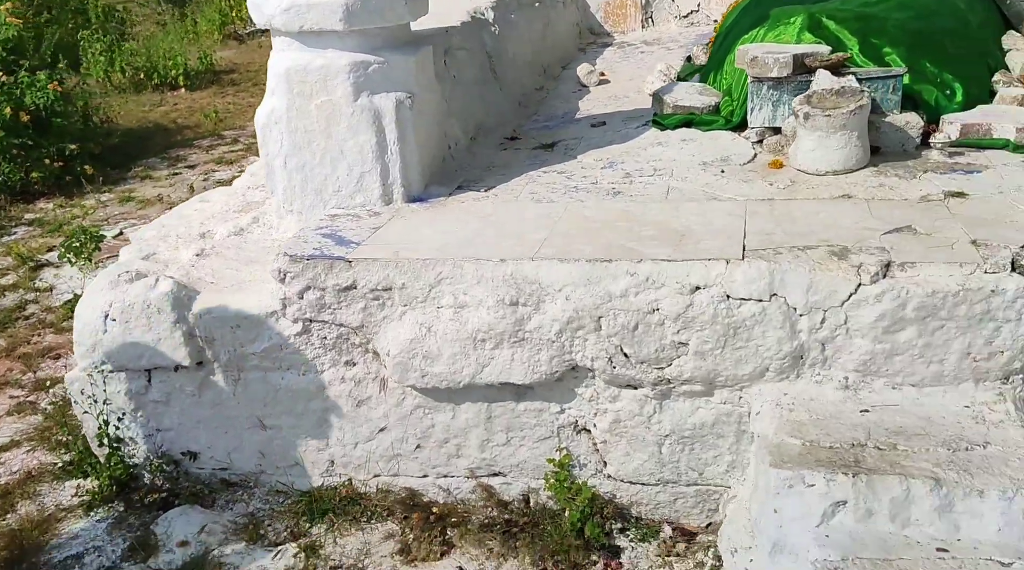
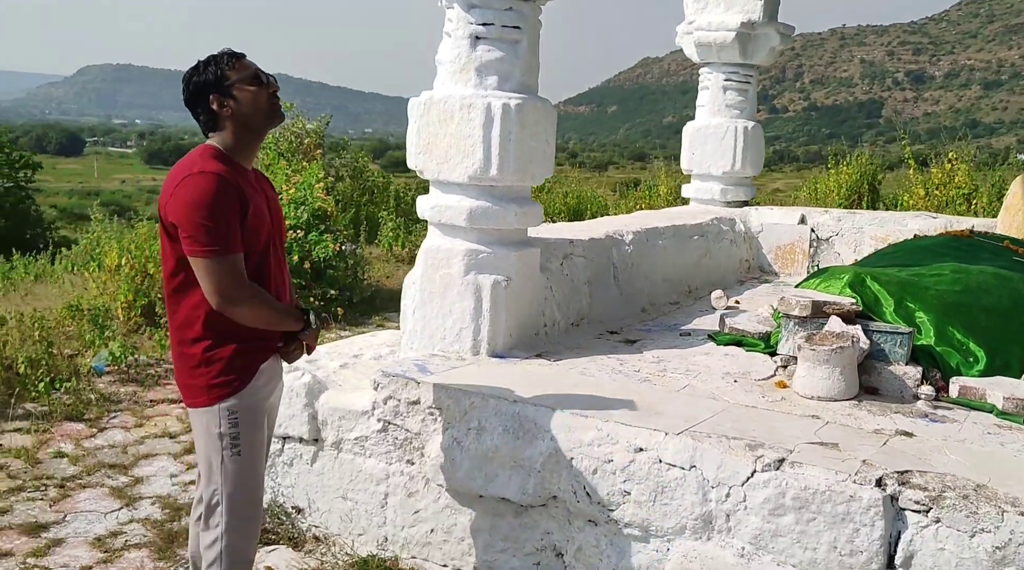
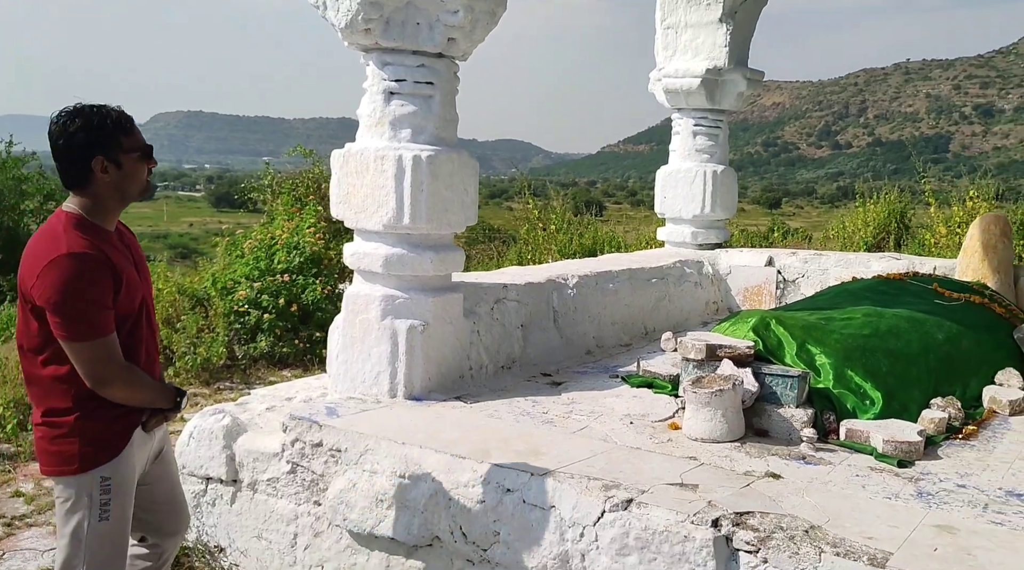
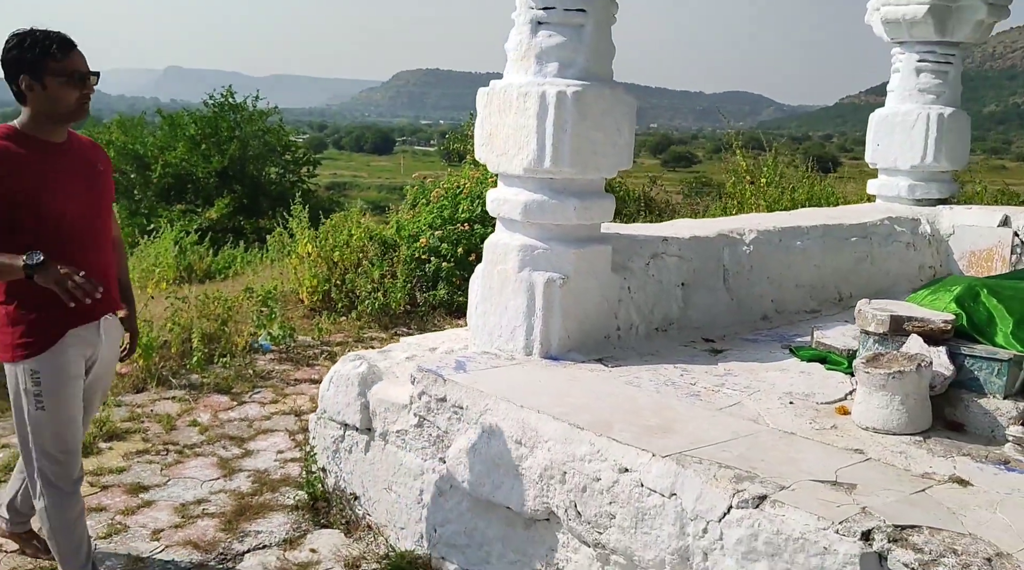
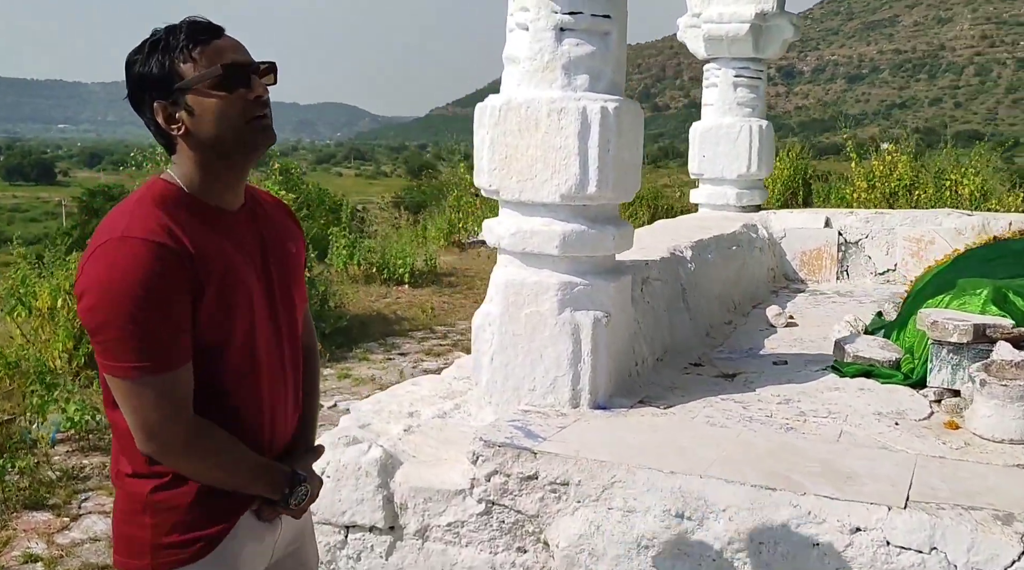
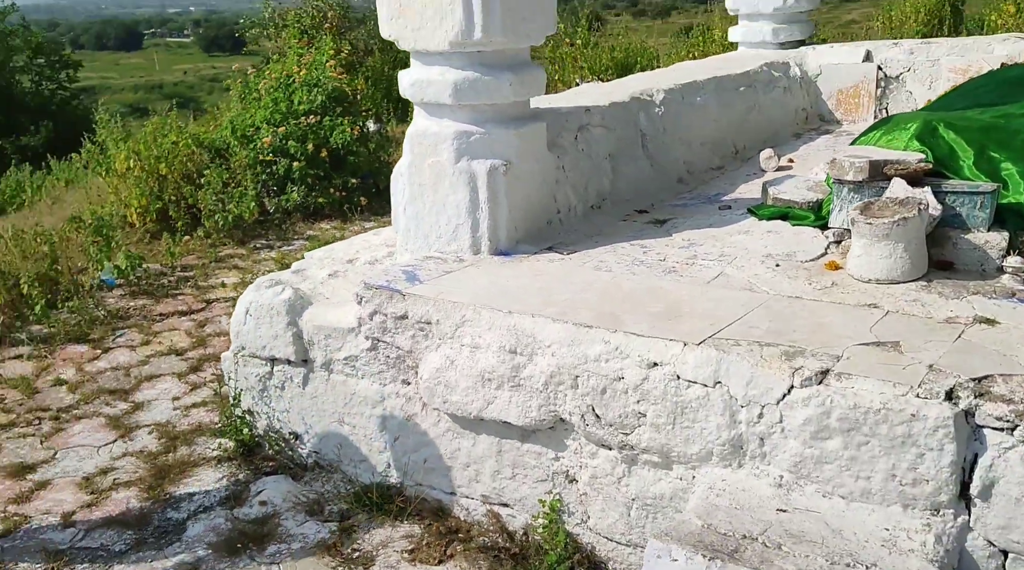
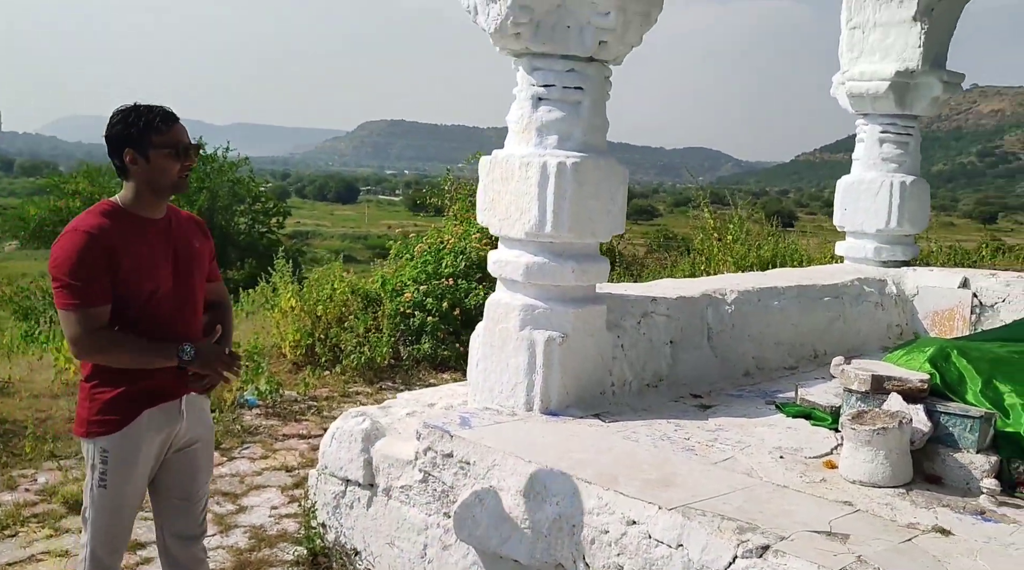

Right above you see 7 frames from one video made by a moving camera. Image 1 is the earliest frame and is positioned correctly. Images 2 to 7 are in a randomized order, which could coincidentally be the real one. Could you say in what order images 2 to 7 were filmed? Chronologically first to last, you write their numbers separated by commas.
6, 4, 7, 3, 2, 5
